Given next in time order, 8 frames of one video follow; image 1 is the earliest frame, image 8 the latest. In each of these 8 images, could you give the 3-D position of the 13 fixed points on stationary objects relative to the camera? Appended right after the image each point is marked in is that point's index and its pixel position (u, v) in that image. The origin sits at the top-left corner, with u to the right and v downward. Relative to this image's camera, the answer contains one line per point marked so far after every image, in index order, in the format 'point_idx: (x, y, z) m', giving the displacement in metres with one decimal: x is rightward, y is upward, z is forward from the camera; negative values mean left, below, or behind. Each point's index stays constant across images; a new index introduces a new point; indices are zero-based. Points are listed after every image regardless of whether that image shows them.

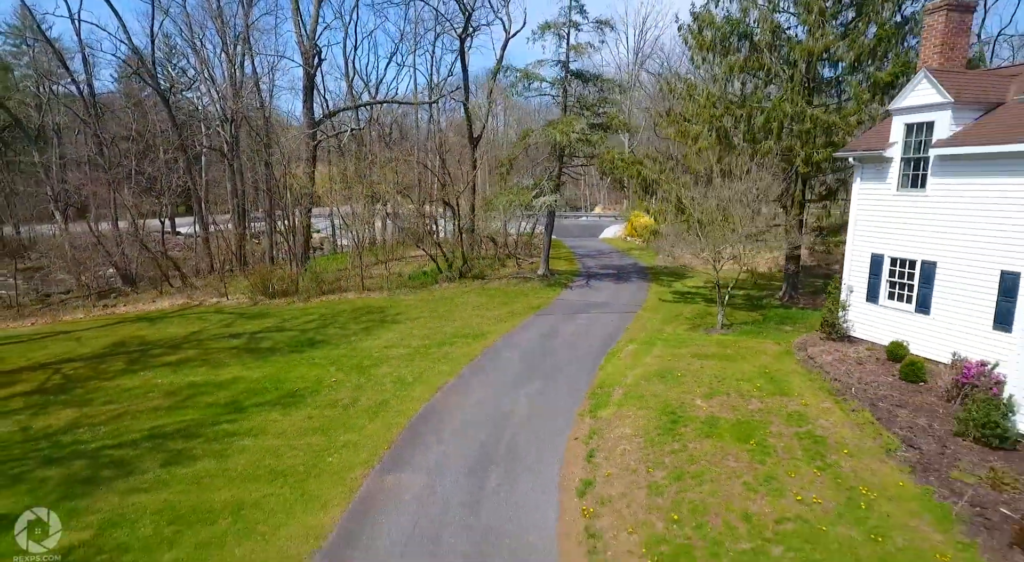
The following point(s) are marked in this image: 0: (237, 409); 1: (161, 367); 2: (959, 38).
0: (-6.5, -3.1, +14.3) m
1: (-10.4, -2.6, +18.1) m
2: (+12.0, +6.5, +16.3) m
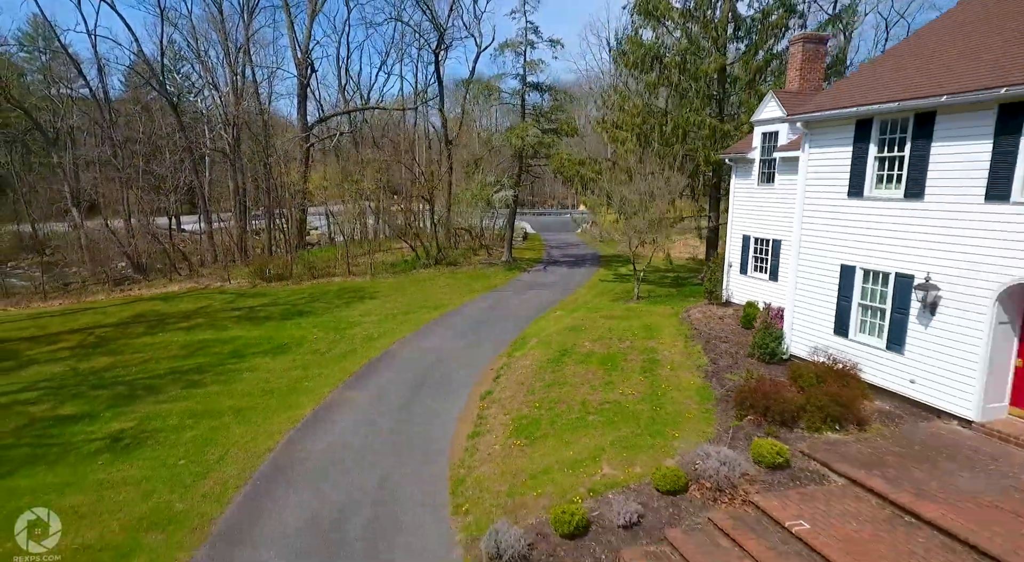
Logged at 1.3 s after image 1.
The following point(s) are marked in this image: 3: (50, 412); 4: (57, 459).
0: (-8.4, -2.3, +18.5) m
1: (-12.3, -1.8, +22.3) m
2: (+10.1, +7.3, +20.4) m
3: (-10.9, -3.0, +14.3) m
4: (-9.0, -3.5, +11.9) m
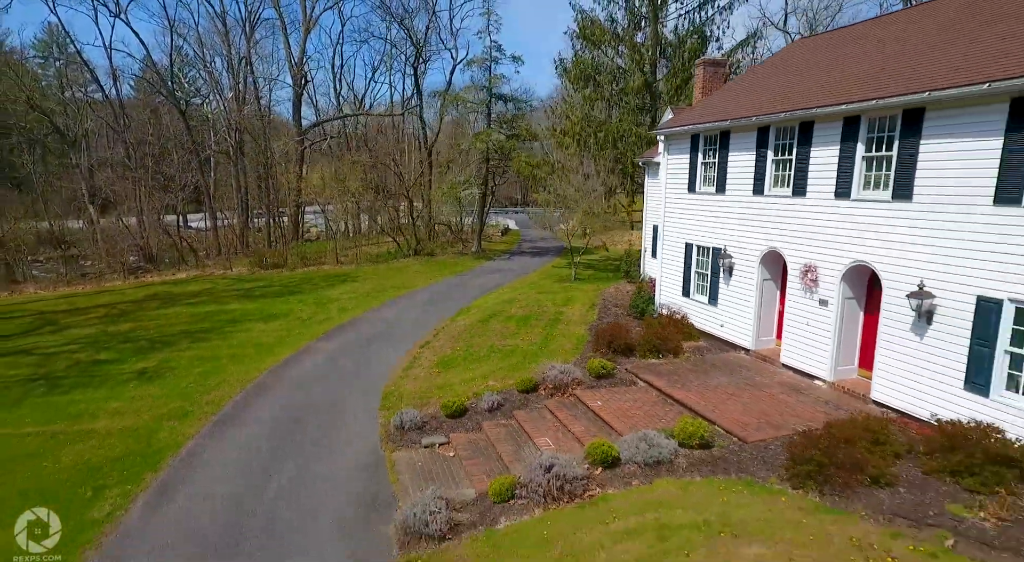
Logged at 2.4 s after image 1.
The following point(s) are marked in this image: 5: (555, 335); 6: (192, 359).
0: (-10.4, -1.5, +22.8) m
1: (-14.3, -1.0, +26.6) m
2: (+8.2, +8.0, +24.6) m
3: (-13.0, -2.3, +18.7) m
4: (-11.1, -2.7, +16.3) m
5: (+1.2, -1.4, +16.9) m
6: (-9.5, -2.3, +18.0) m
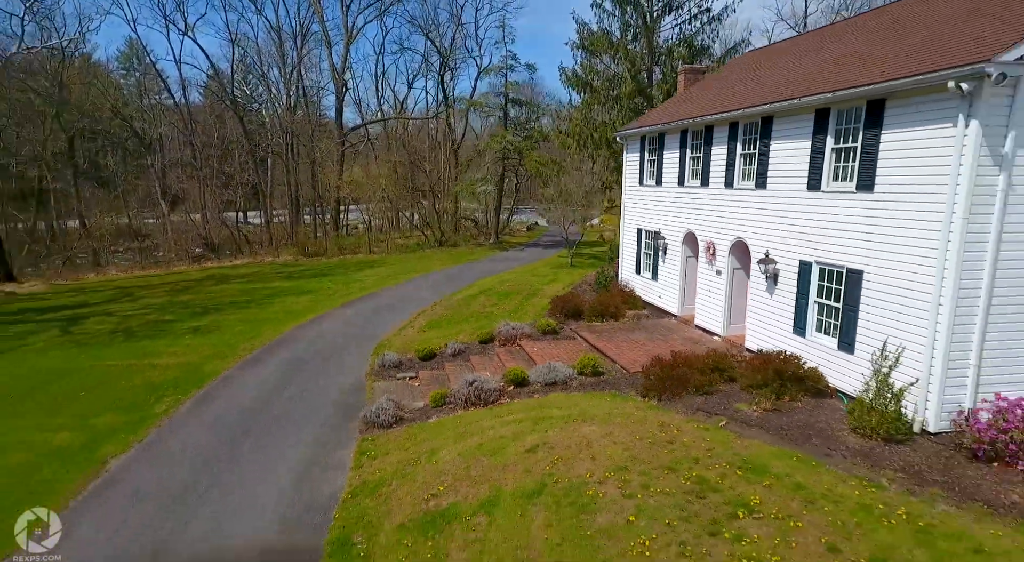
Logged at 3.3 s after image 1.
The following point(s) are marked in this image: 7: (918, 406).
0: (-10.6, -0.6, +27.0) m
1: (-14.1, -0.1, +31.1) m
2: (+8.2, +8.6, +27.3) m
3: (-13.5, -1.3, +23.1) m
4: (-11.8, -1.8, +20.6) m
5: (+0.5, -0.7, +20.1) m
6: (-10.0, -1.5, +22.2) m
7: (+6.2, -1.8, +9.6) m
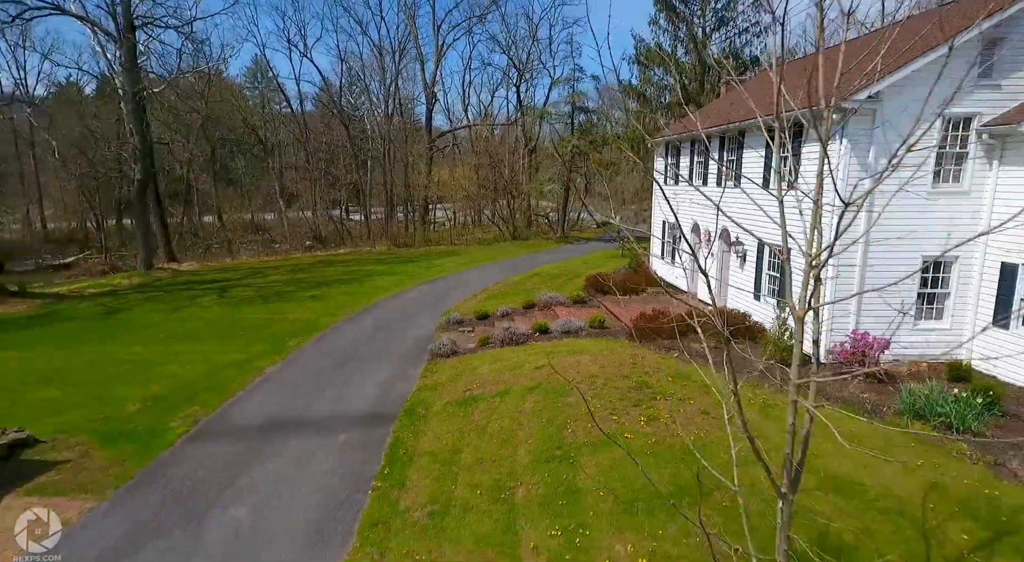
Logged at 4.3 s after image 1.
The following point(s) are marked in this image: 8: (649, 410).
0: (-7.6, +0.3, +32.9) m
1: (-10.5, +0.9, +37.5) m
2: (+11.2, +9.1, +30.4) m
3: (-11.1, -0.4, +29.4) m
4: (-9.8, -0.8, +26.7) m
5: (+2.3, -0.1, +24.5) m
6: (-7.8, -0.5, +28.0) m
7: (+6.4, -1.2, +13.2) m
8: (+2.5, -2.3, +11.1) m
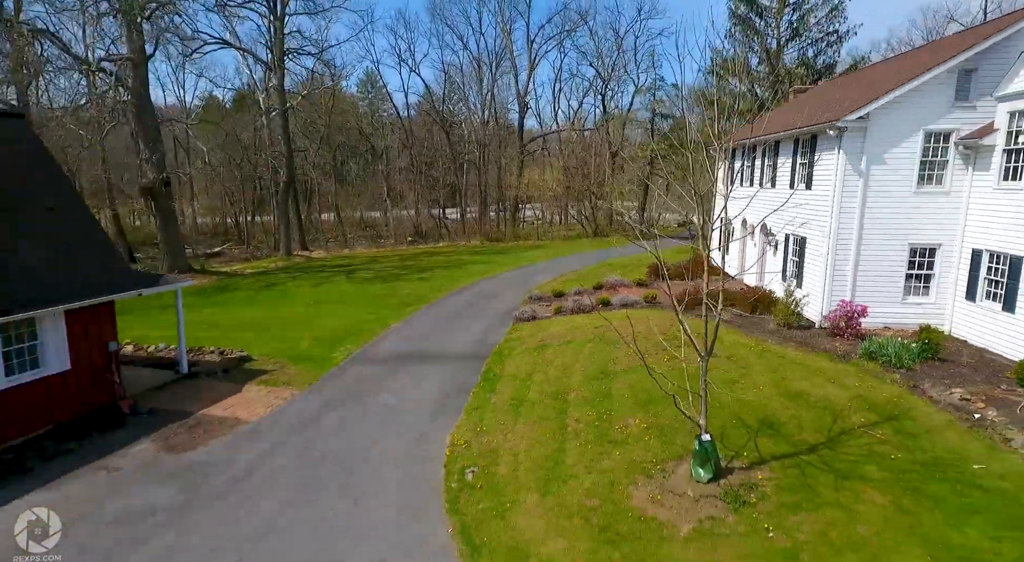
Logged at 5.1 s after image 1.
0: (-2.8, +1.0, +38.1) m
1: (-5.0, +1.7, +43.1) m
2: (+15.7, +9.4, +32.9) m
3: (-6.7, +0.5, +35.2) m
4: (-5.9, 0.0, +32.3) m
5: (+5.8, +0.5, +28.3) m
6: (-3.7, +0.2, +33.3) m
7: (+8.2, -0.7, +16.6) m
8: (+4.0, -1.7, +15.1) m
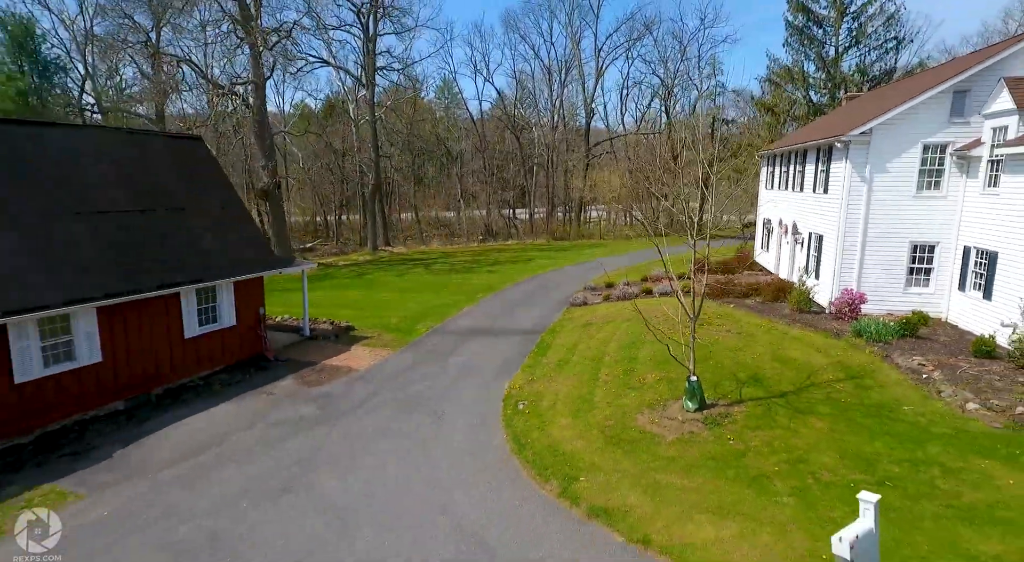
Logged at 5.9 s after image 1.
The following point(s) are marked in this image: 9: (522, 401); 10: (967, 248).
0: (+1.4, +1.4, +41.8) m
1: (-0.2, +2.1, +47.0) m
2: (+19.3, +9.5, +34.5) m
3: (-2.8, +1.0, +39.4) m
4: (-2.3, +0.5, +36.4) m
5: (+8.8, +0.8, +31.1) m
6: (-0.1, +0.7, +37.1) m
7: (+9.9, -0.5, +19.2) m
8: (+5.5, -1.3, +18.2) m
9: (+0.3, -2.8, +14.4) m
10: (+12.7, +0.9, +17.0) m
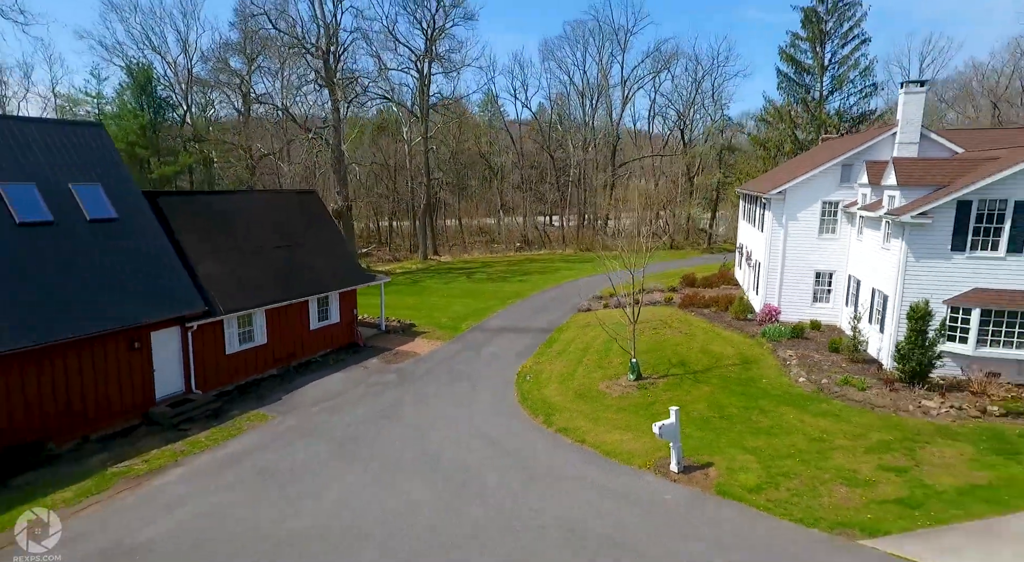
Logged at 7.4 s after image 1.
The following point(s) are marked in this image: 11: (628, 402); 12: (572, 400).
0: (+3.8, +0.9, +49.3) m
1: (+2.5, +1.6, +54.6) m
2: (+21.2, +8.7, +40.8) m
3: (-0.7, +0.5, +47.1) m
4: (-0.4, -0.1, +44.1) m
5: (+10.4, +0.1, +38.1) m
6: (+2.0, +0.1, +44.7) m
7: (+10.6, -1.2, +26.1) m
8: (+6.1, -2.0, +25.4) m
9: (+0.7, -3.4, +22.0) m
10: (+13.3, +0.2, +23.8) m
11: (+3.4, -3.6, +18.2) m
12: (+1.8, -3.7, +19.0) m
